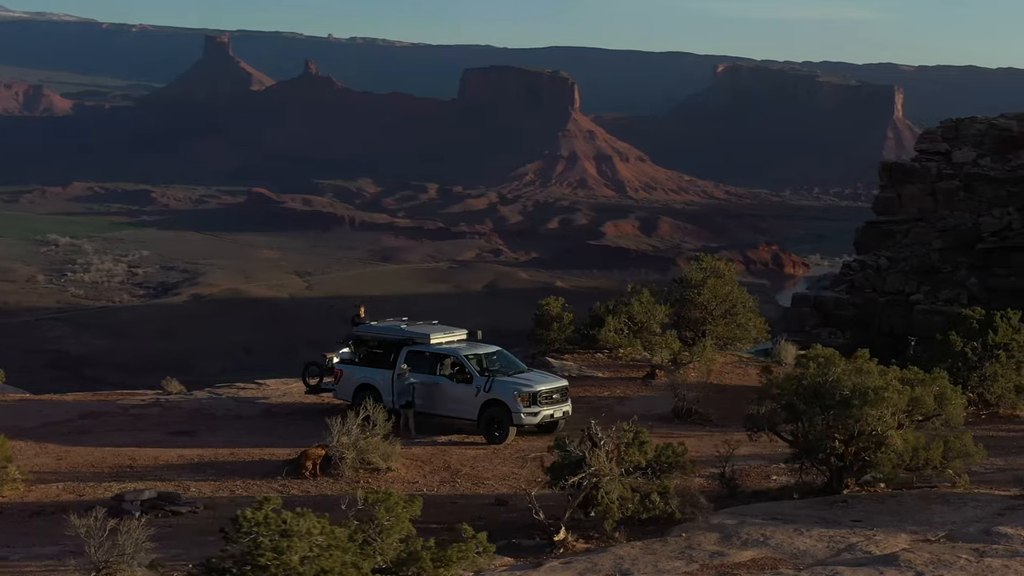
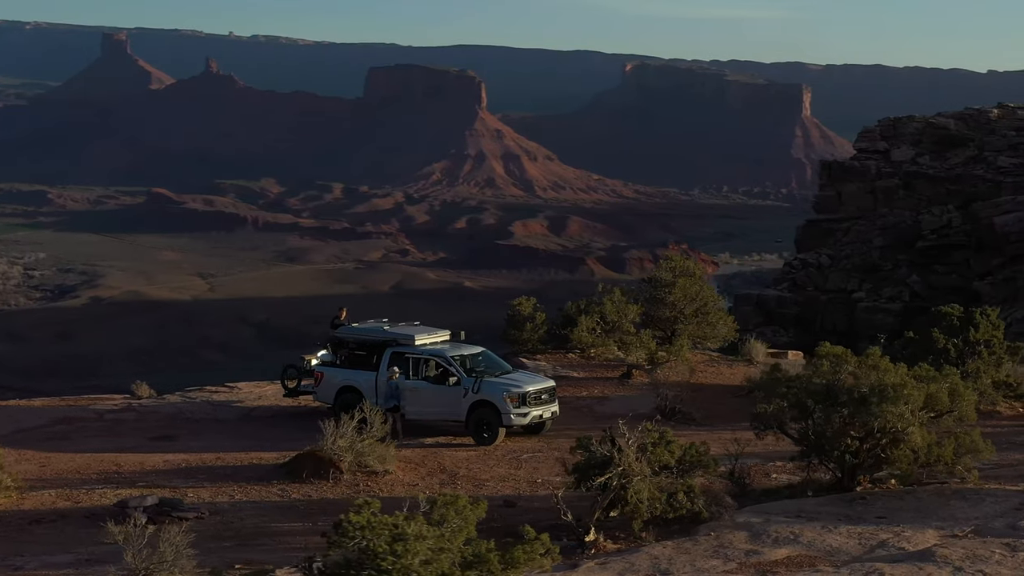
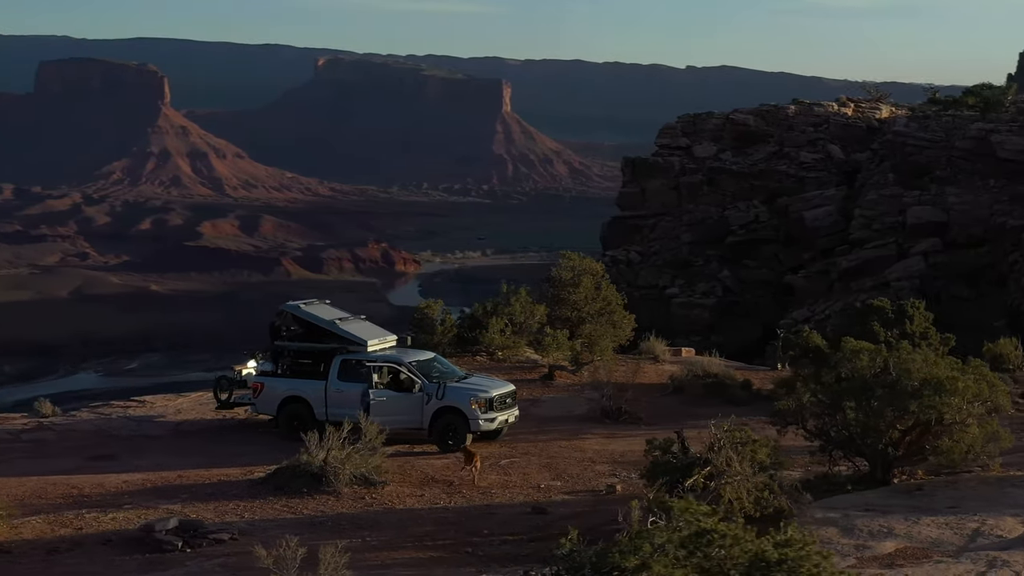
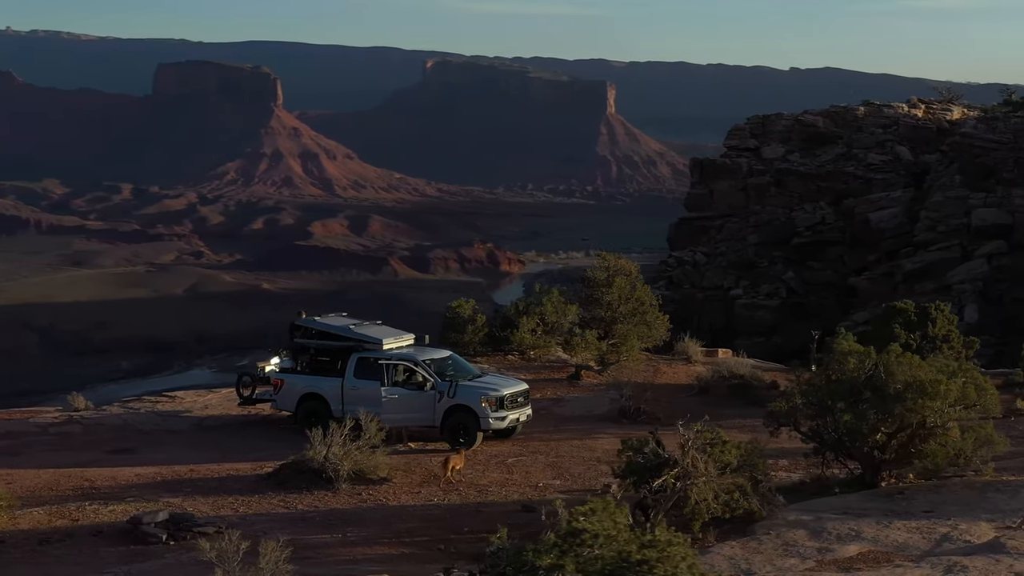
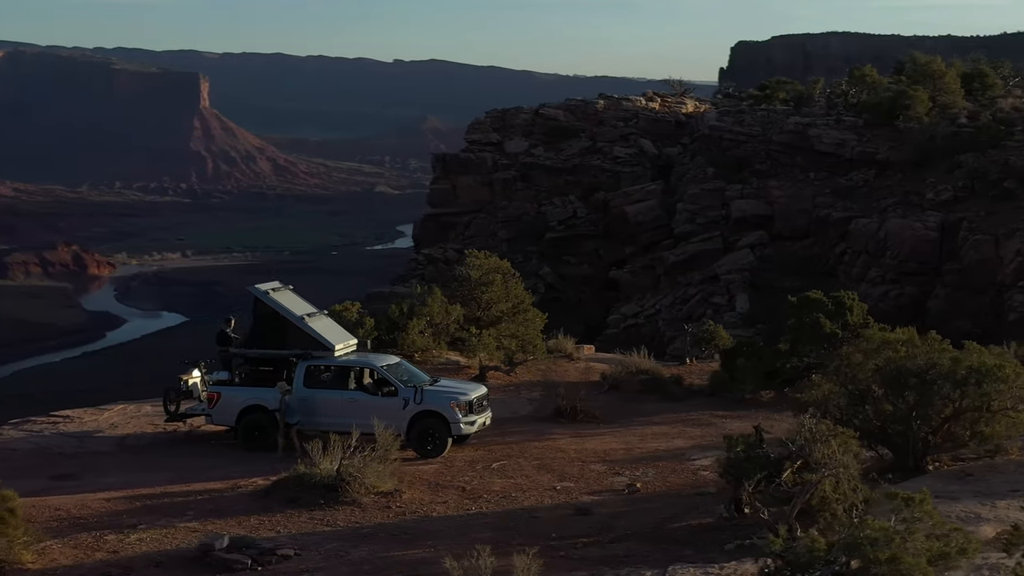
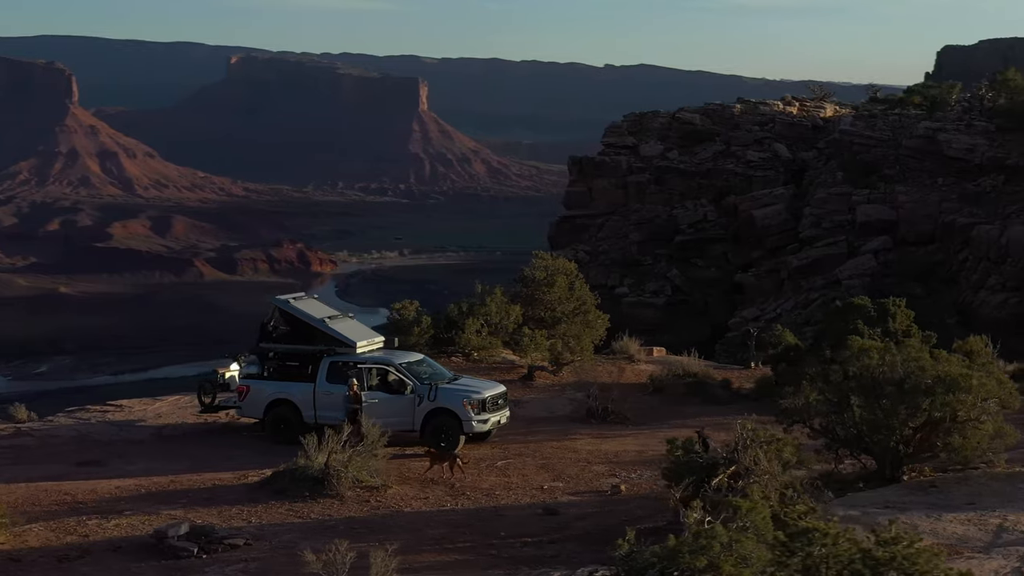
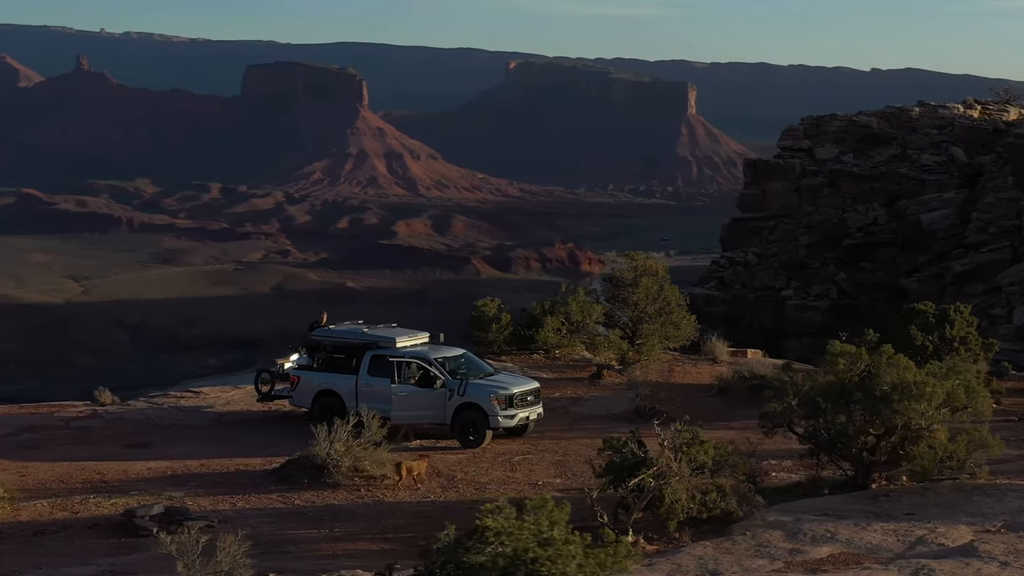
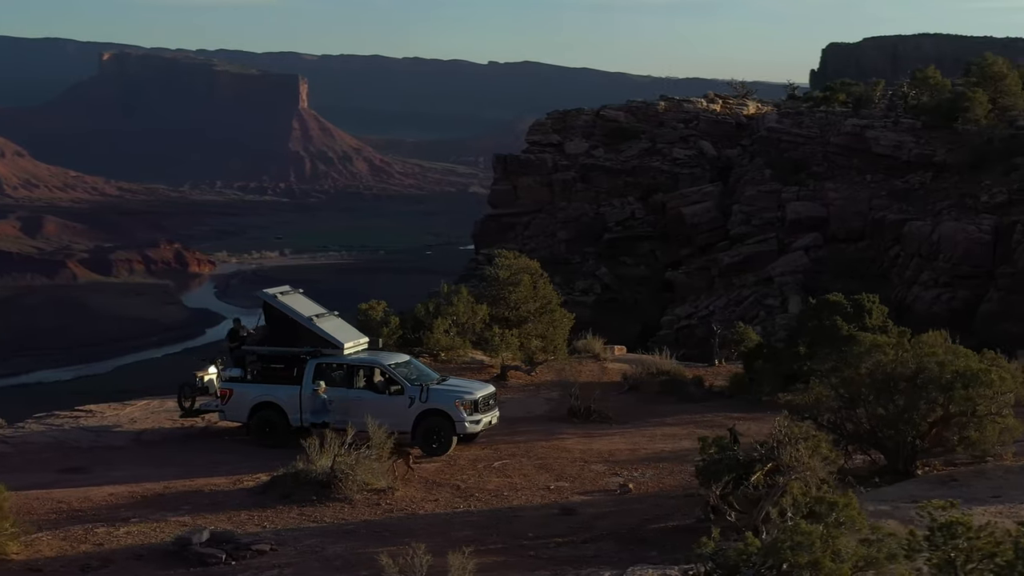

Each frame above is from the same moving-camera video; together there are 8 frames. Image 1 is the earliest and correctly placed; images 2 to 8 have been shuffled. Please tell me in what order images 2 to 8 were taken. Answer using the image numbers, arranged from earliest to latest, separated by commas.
2, 7, 4, 3, 6, 8, 5
